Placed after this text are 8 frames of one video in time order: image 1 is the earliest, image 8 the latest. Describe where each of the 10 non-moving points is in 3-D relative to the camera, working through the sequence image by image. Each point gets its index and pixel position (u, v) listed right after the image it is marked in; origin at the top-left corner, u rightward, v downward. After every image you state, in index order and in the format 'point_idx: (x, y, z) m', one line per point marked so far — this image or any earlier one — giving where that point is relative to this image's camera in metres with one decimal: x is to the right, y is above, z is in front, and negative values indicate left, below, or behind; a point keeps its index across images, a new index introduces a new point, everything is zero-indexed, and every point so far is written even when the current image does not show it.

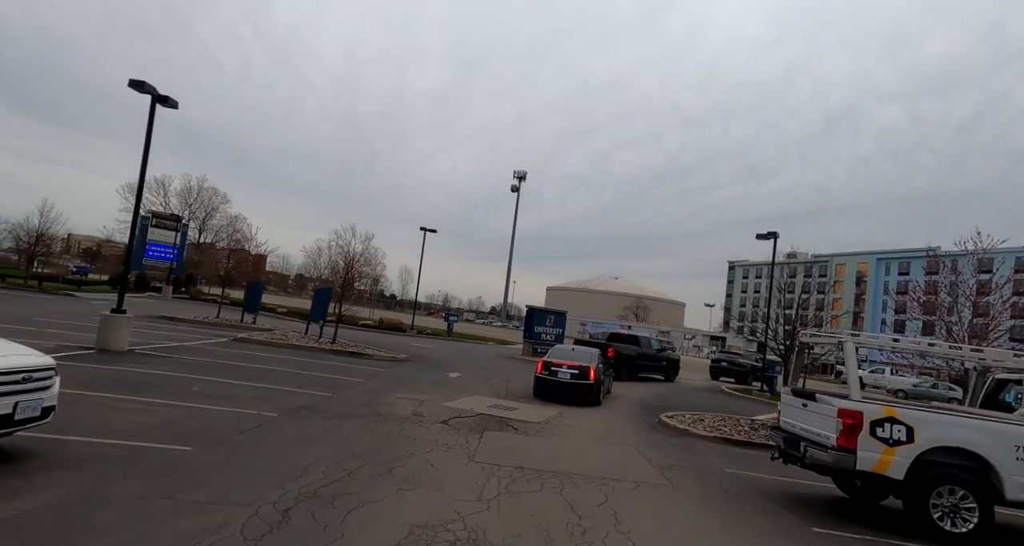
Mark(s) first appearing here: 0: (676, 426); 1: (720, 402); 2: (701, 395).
0: (+3.7, -3.5, +11.5) m
1: (+6.9, -4.3, +16.8) m
2: (+6.9, -4.5, +18.6) m
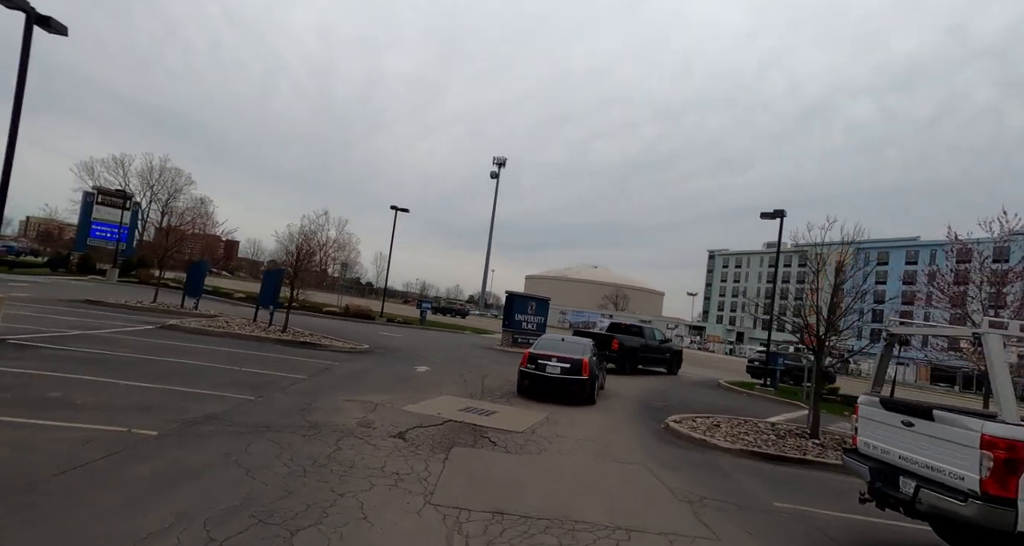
0: (+3.3, -3.0, +9.5) m
1: (+6.2, -3.7, +14.9) m
2: (+6.2, -3.9, +16.7) m
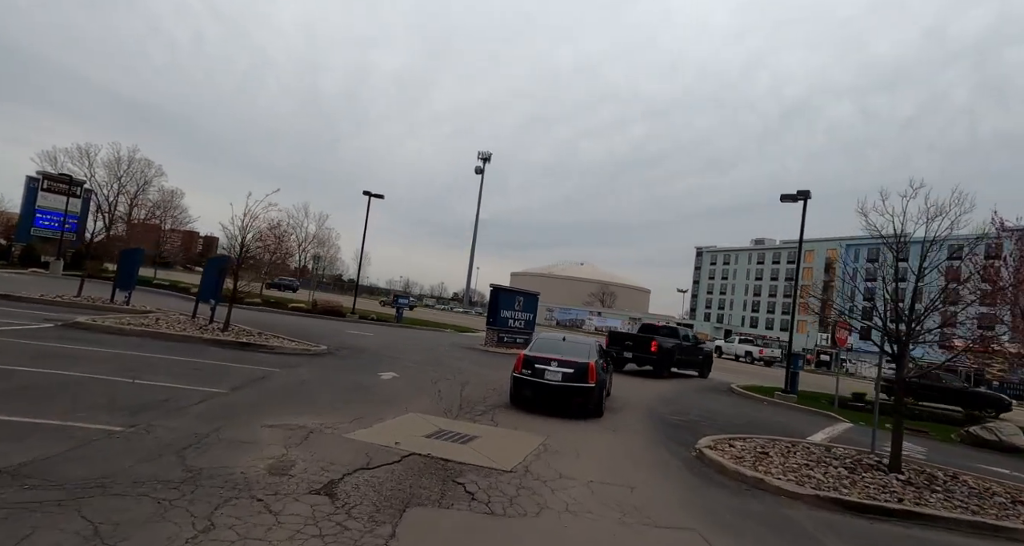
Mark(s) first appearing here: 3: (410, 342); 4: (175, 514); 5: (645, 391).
0: (+3.1, -2.7, +7.1) m
1: (+5.9, -3.4, +12.6) m
2: (+5.8, -3.6, +14.4) m
3: (-4.1, -2.7, +19.8) m
4: (-2.6, -1.9, +4.0) m
5: (+3.8, -3.4, +14.6) m
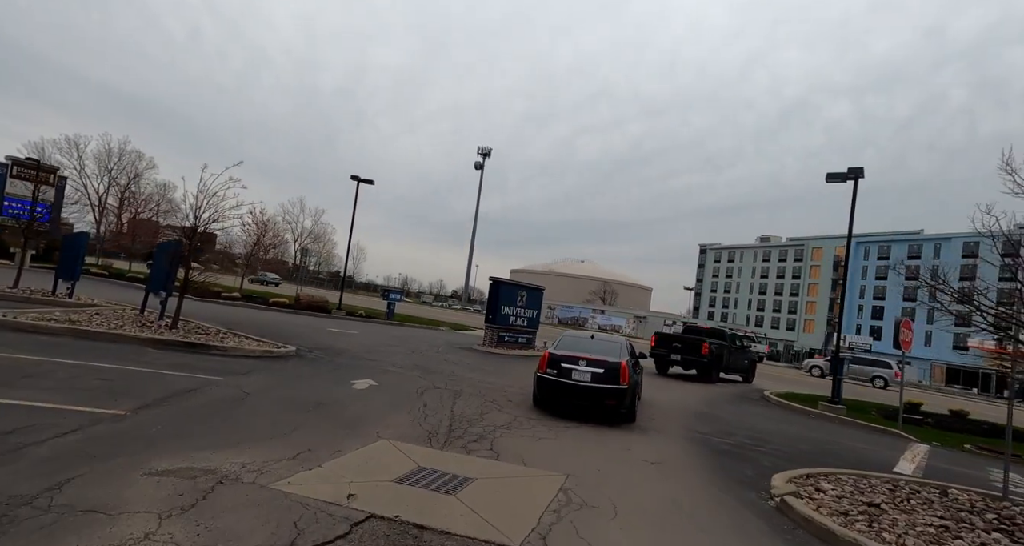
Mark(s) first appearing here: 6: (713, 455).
0: (+3.2, -2.5, +4.9) m
1: (+5.9, -3.2, +10.4) m
2: (+5.8, -3.4, +12.2) m
3: (-4.0, -2.4, +17.6) m
4: (-2.6, -1.6, +1.7) m
5: (+3.9, -3.2, +12.3) m
6: (+3.1, -2.8, +7.7) m
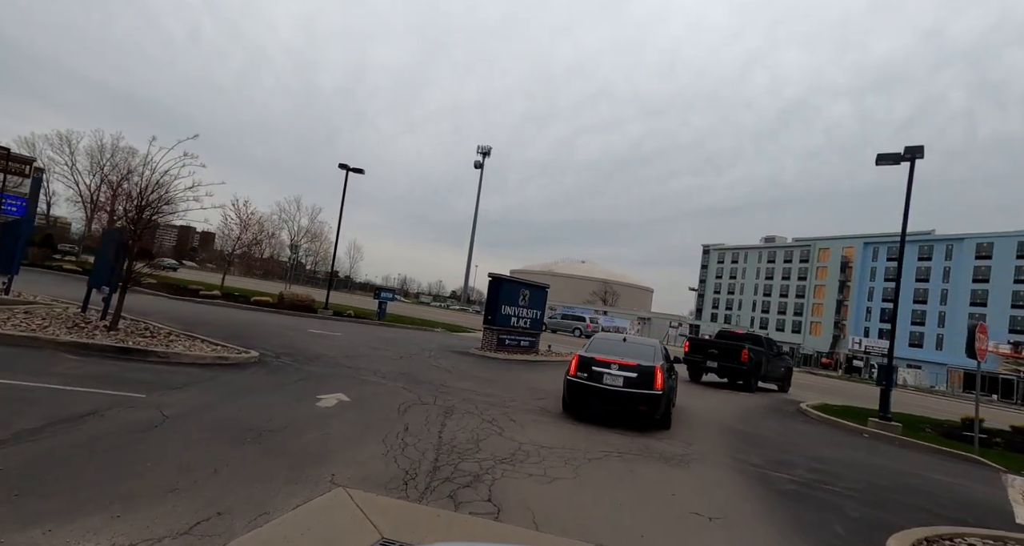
0: (+3.2, -2.3, +3.0) m
1: (+6.0, -3.1, +8.5) m
2: (+5.9, -3.2, +10.3) m
3: (-4.0, -2.2, +15.7) m
4: (-2.5, -1.5, -0.1) m
5: (+3.9, -3.0, +10.4) m
6: (+3.1, -2.6, +5.9) m
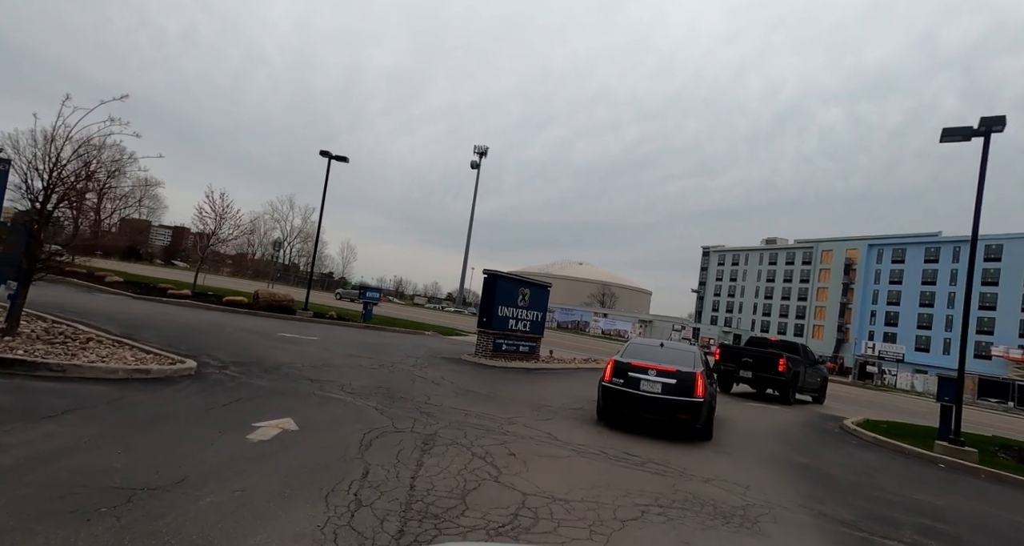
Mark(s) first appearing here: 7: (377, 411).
0: (+3.3, -2.2, +1.0) m
1: (+6.0, -3.0, +6.6) m
2: (+5.8, -3.1, +8.4) m
3: (-4.1, -2.1, +13.7) m
4: (-2.4, -1.3, -2.1) m
5: (+3.9, -2.9, +8.5) m
6: (+3.1, -2.5, +3.9) m
7: (-2.1, -2.1, +7.7) m
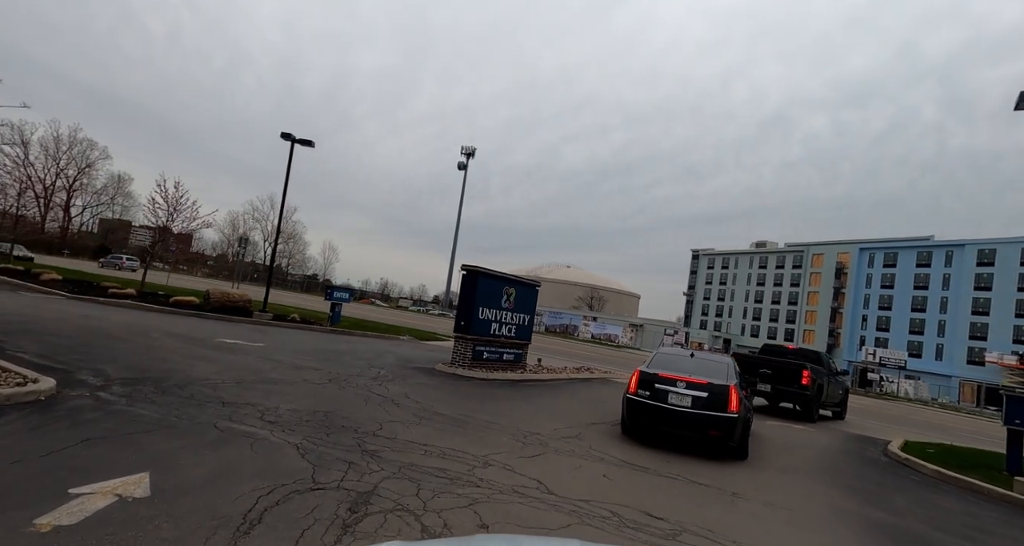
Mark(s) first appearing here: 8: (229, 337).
0: (+3.2, -2.0, -1.0) m
1: (+5.7, -2.8, +4.6) m
2: (+5.6, -3.0, +6.4) m
3: (-4.5, -2.0, +11.4) m
4: (-2.4, -1.1, -4.3) m
5: (+3.6, -2.8, +6.4) m
6: (+3.0, -2.3, +1.8) m
7: (-2.3, -2.0, +5.5) m
8: (-7.4, -1.7, +13.4) m
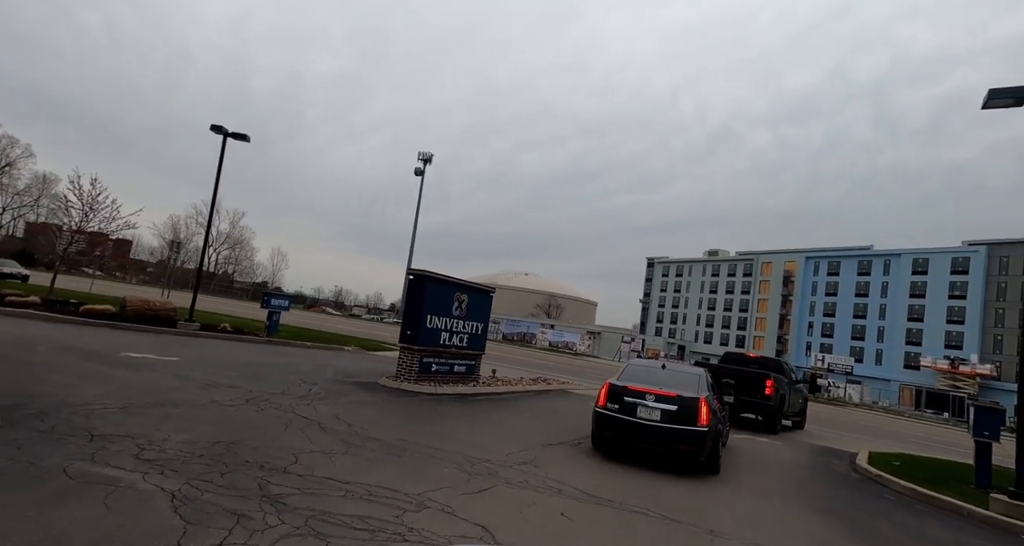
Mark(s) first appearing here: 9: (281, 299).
0: (+3.1, -1.9, -1.8) m
1: (+5.2, -2.9, +4.0) m
2: (+4.9, -3.1, +5.8) m
3: (-5.5, -2.1, +10.0) m
4: (-2.2, -0.9, -5.5) m
5: (+3.0, -2.9, +5.7) m
6: (+2.7, -2.3, +1.0) m
7: (-2.9, -2.0, +4.3) m
8: (-8.5, -1.8, +11.7) m
9: (-8.7, -0.9, +19.1) m
